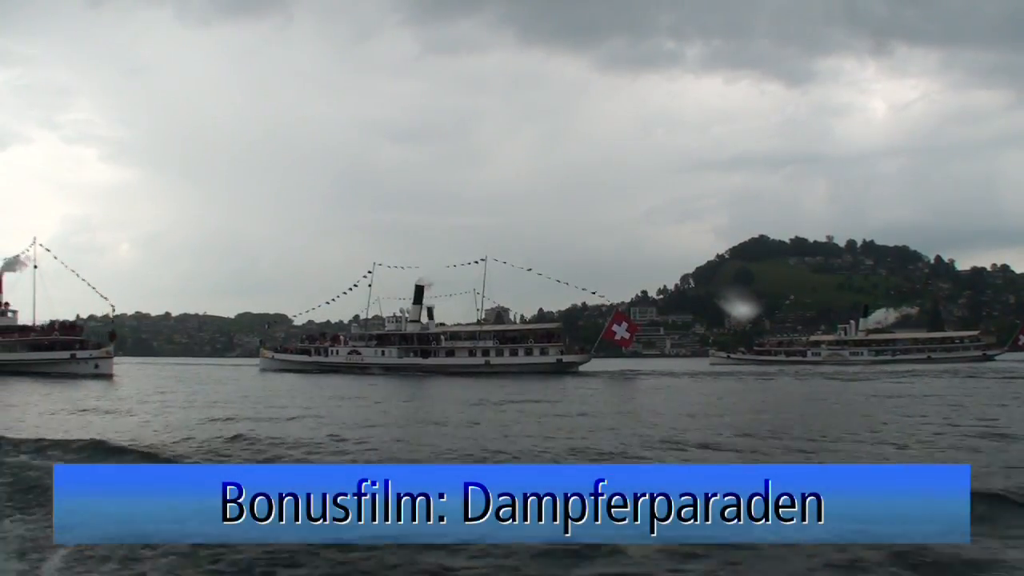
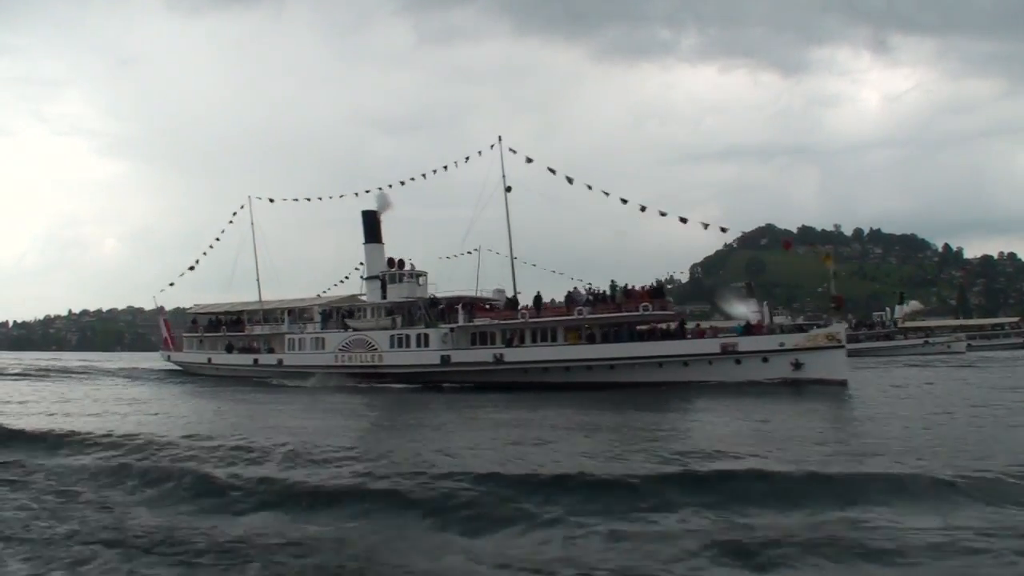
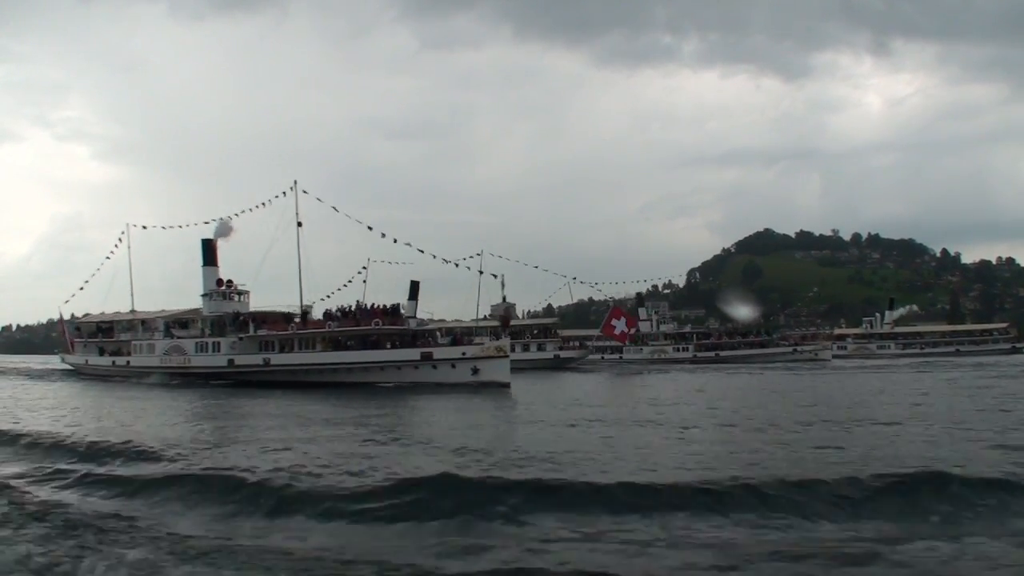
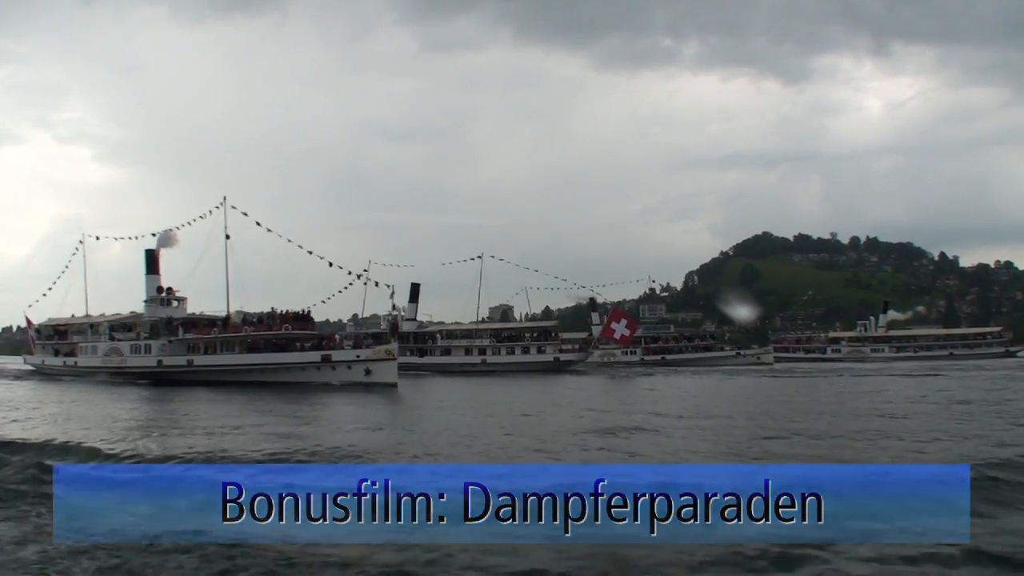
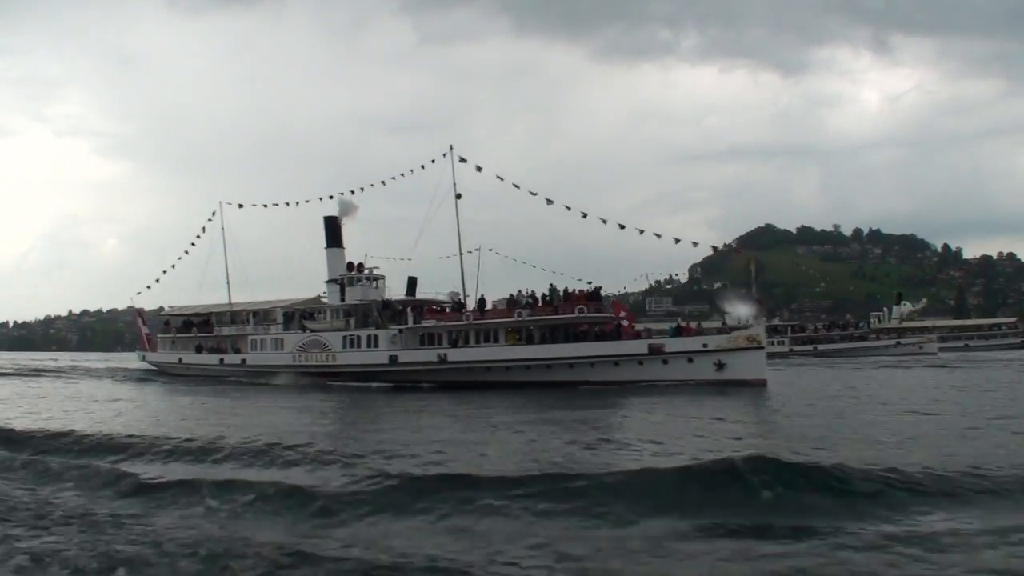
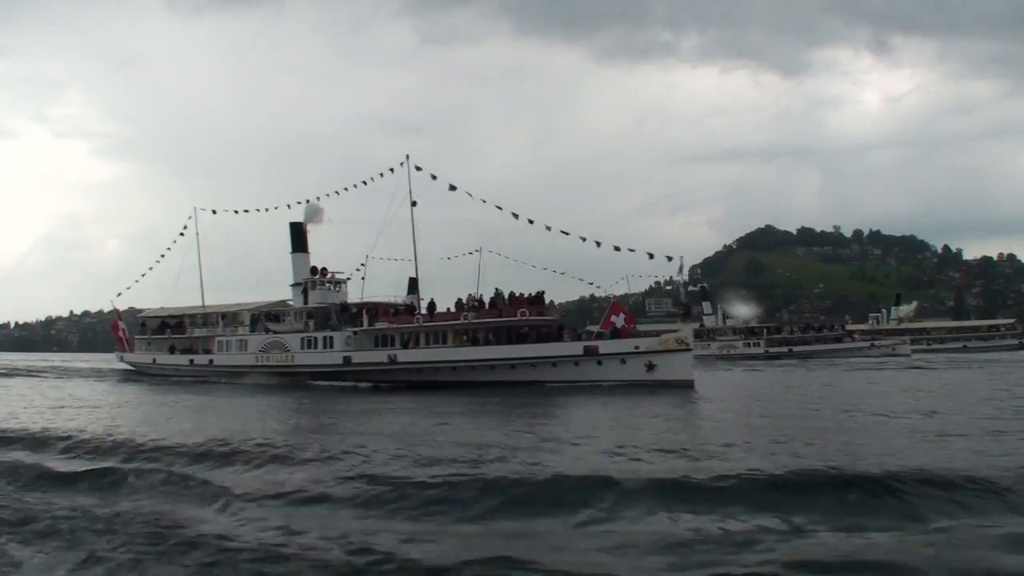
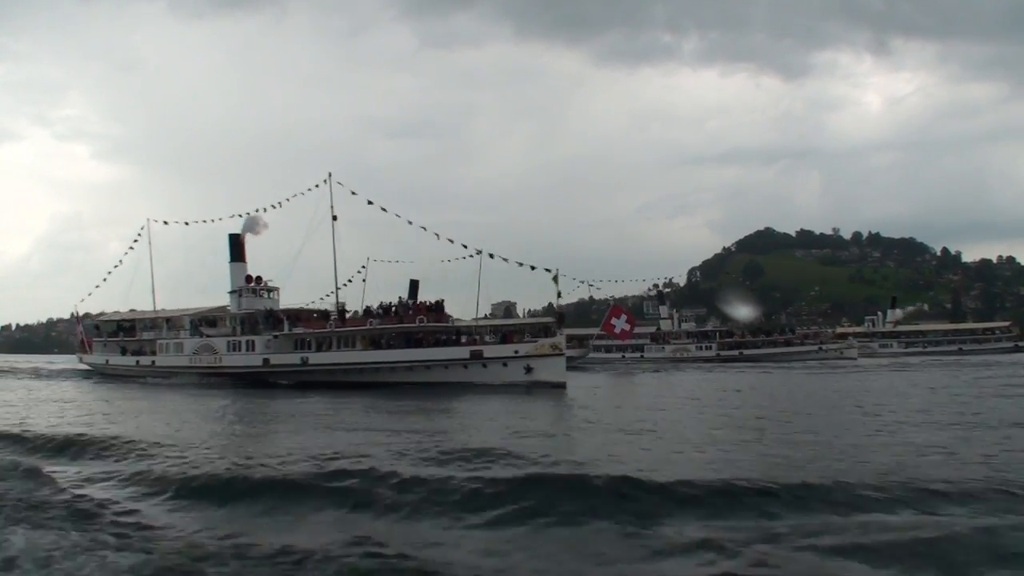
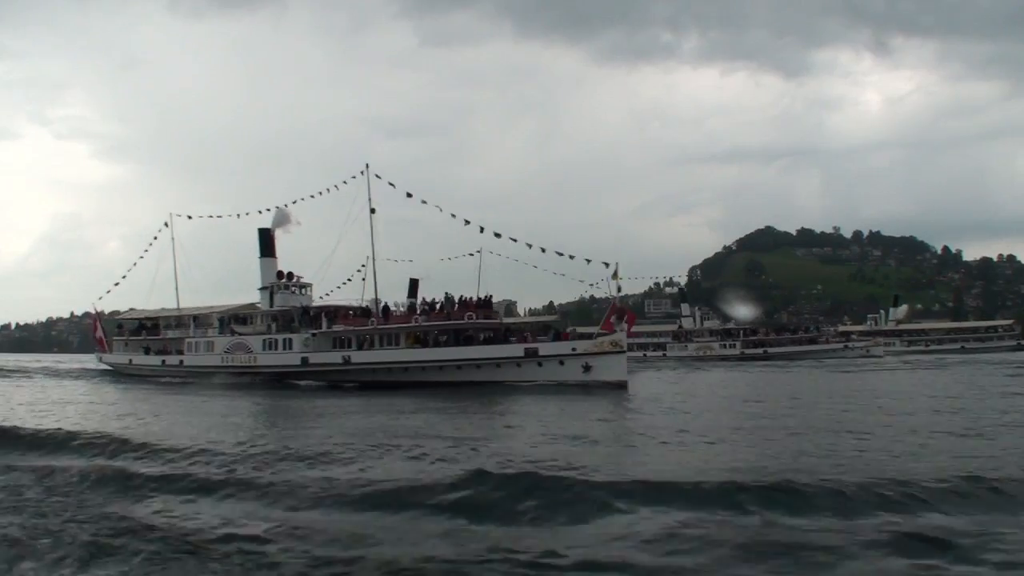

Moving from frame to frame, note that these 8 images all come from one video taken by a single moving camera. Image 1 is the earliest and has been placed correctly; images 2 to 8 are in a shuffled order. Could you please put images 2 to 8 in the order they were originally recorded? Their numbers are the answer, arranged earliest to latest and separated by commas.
4, 3, 7, 8, 6, 5, 2
